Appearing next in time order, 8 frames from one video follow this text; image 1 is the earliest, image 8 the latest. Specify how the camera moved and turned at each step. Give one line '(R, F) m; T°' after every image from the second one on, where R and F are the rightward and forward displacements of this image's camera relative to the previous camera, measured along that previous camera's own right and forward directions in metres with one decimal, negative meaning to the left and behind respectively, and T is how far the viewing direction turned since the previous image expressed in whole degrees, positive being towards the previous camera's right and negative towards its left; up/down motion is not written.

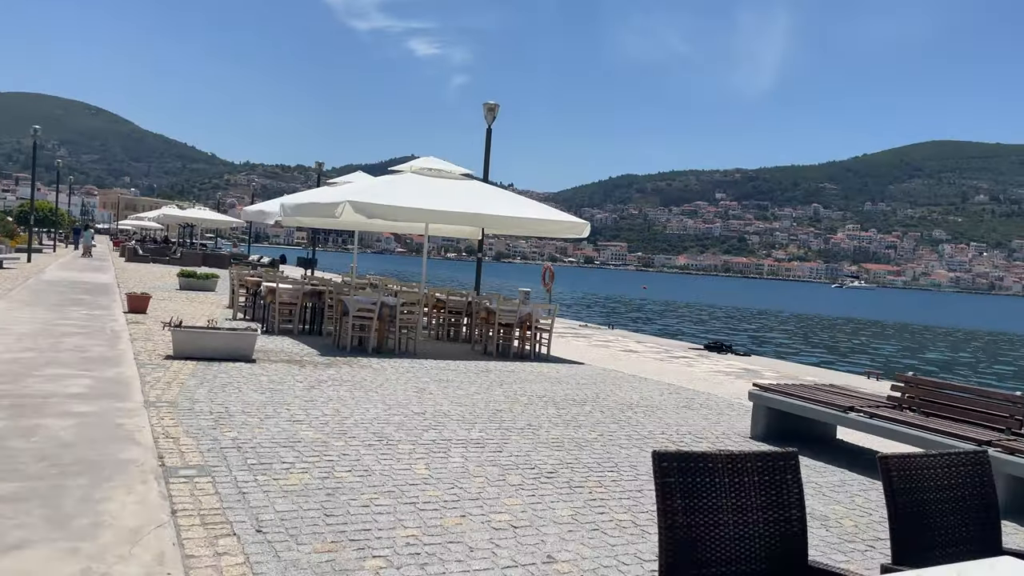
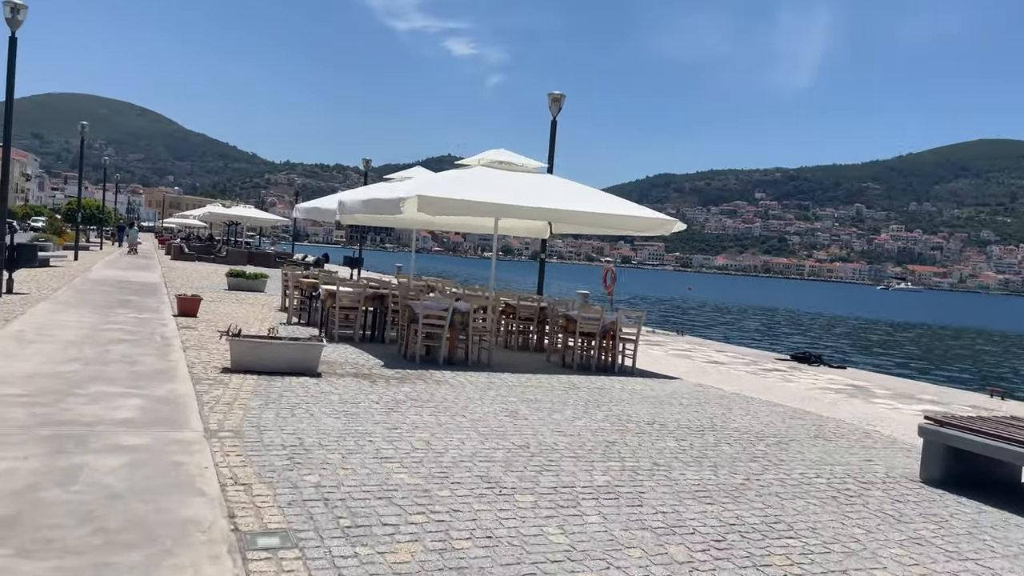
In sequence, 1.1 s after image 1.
(-0.7, +1.2) m; -3°
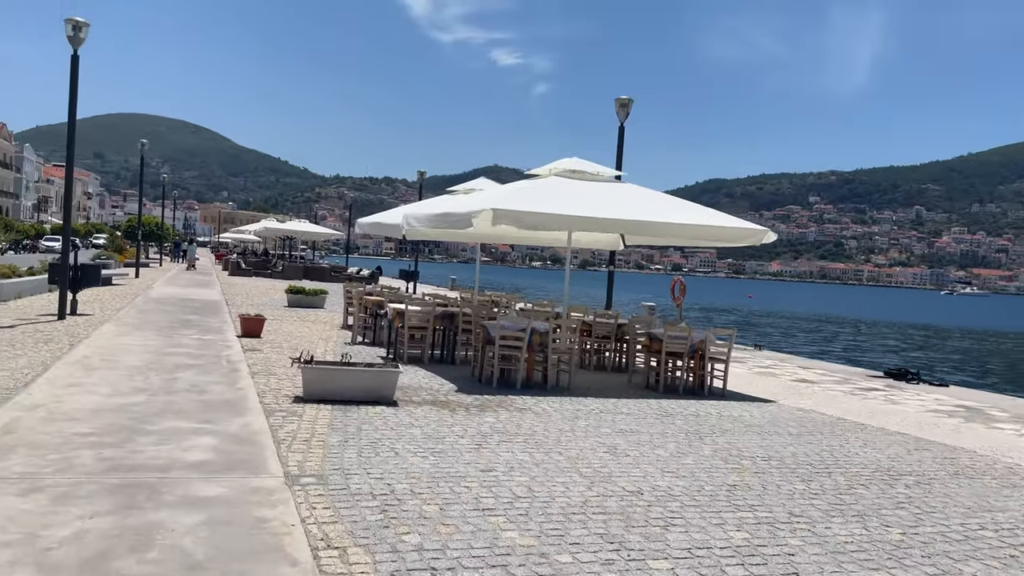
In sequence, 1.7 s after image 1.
(-0.4, +0.7) m; -3°
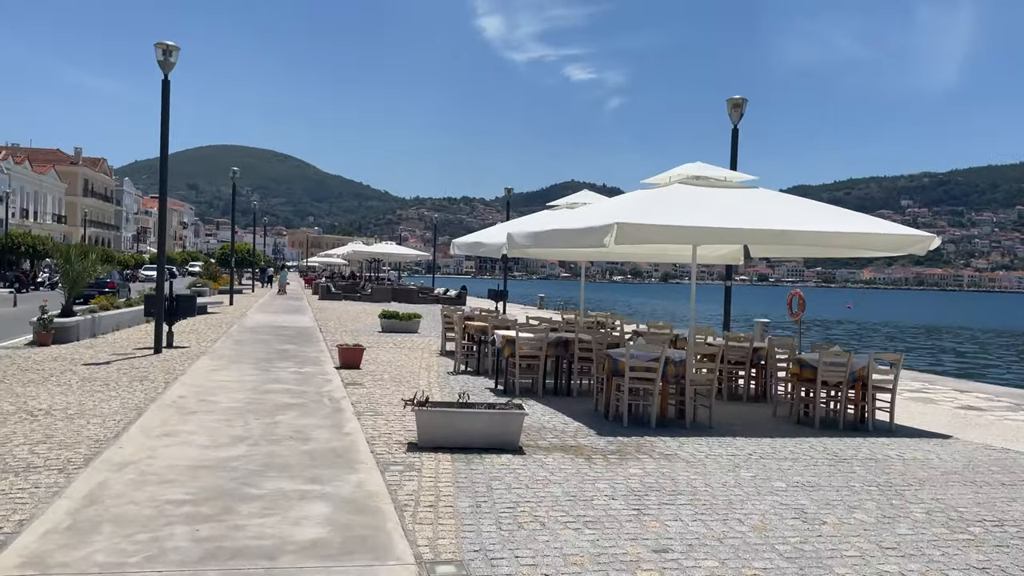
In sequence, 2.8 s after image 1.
(-0.6, +1.2) m; -6°
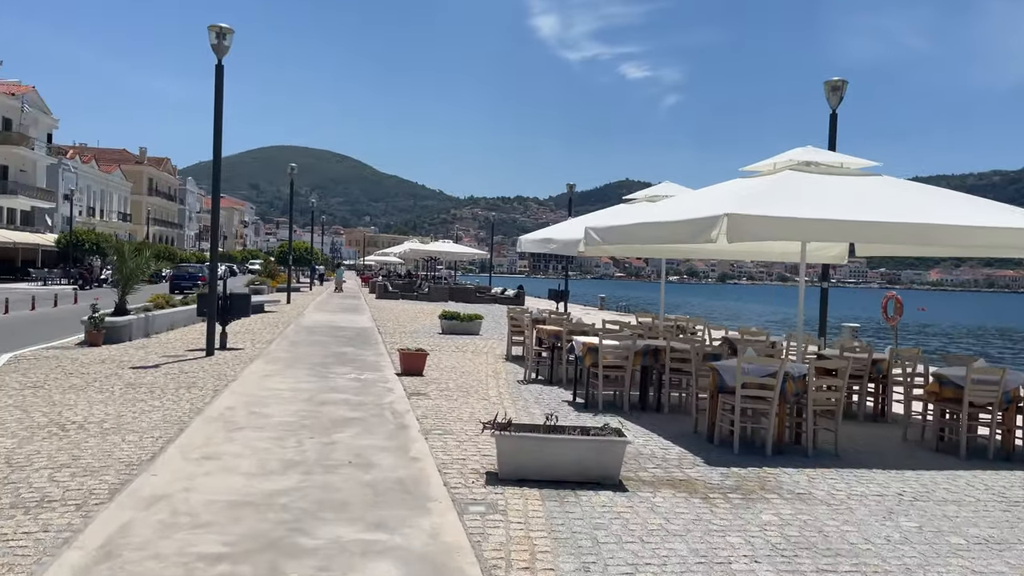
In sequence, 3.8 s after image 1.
(-0.4, +1.2) m; -4°
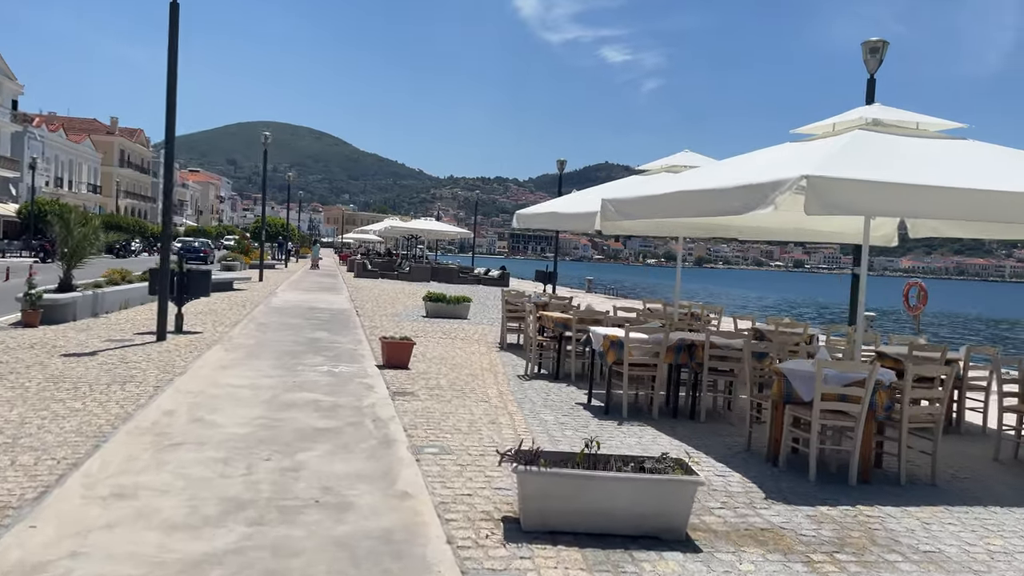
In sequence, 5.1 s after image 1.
(-0.3, +1.8) m; +2°
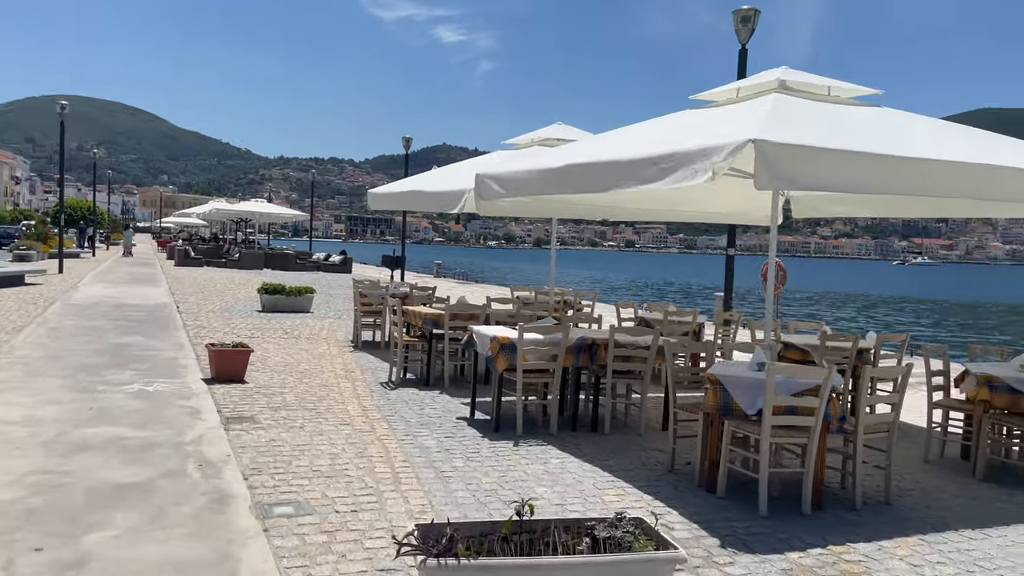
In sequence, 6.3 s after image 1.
(-0.2, +1.5) m; +11°
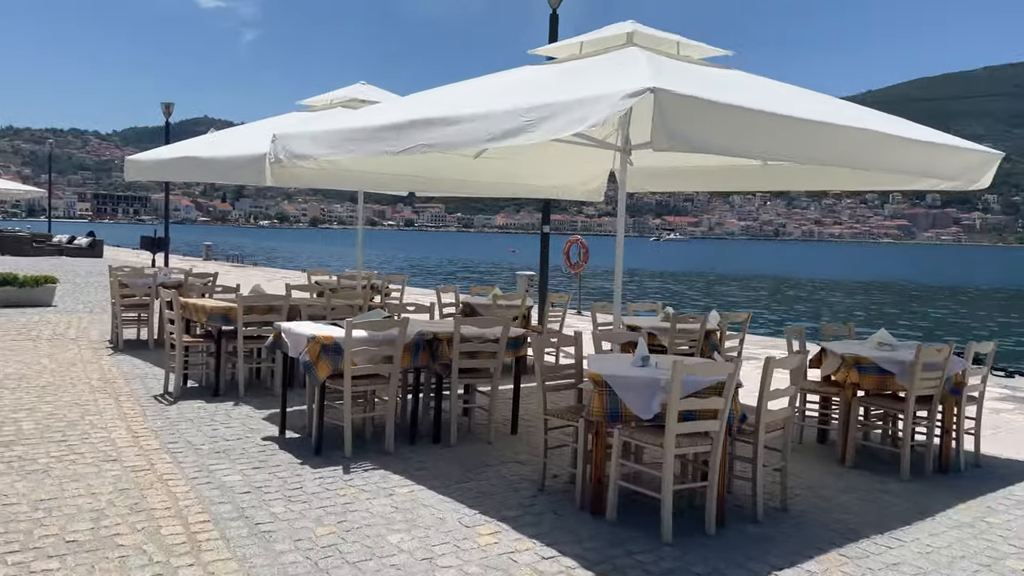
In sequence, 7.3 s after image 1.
(-0.3, +1.2) m; +16°
